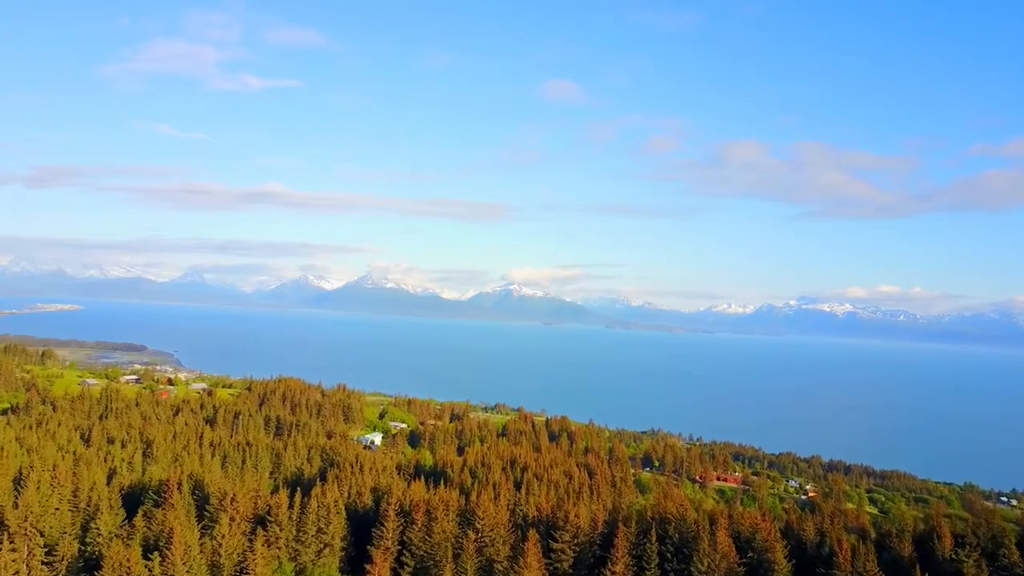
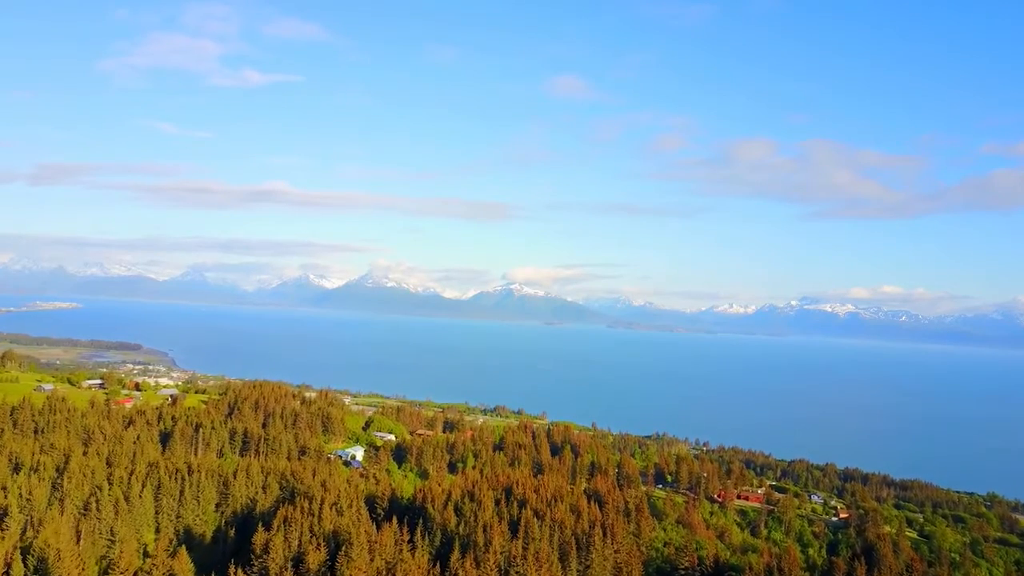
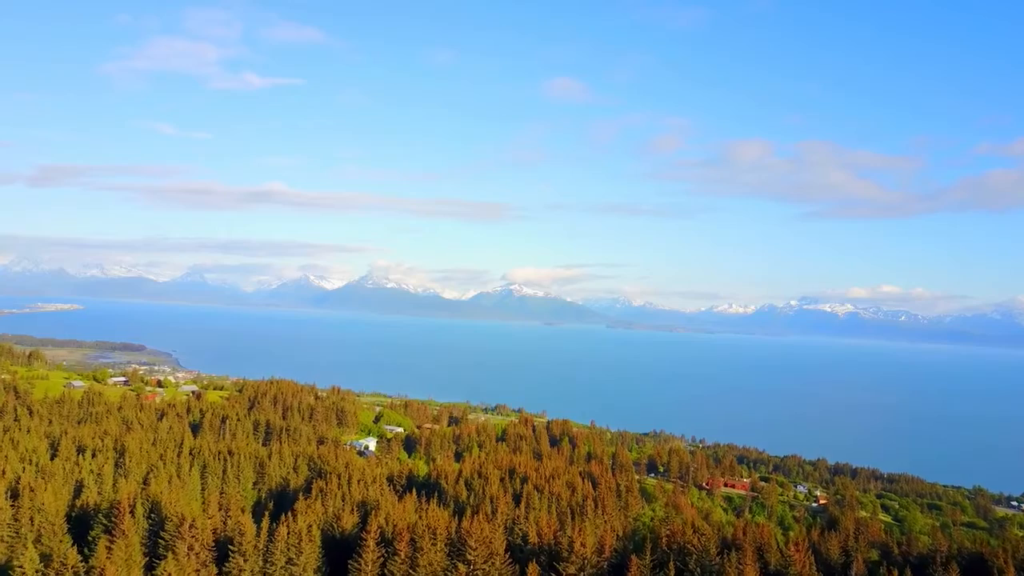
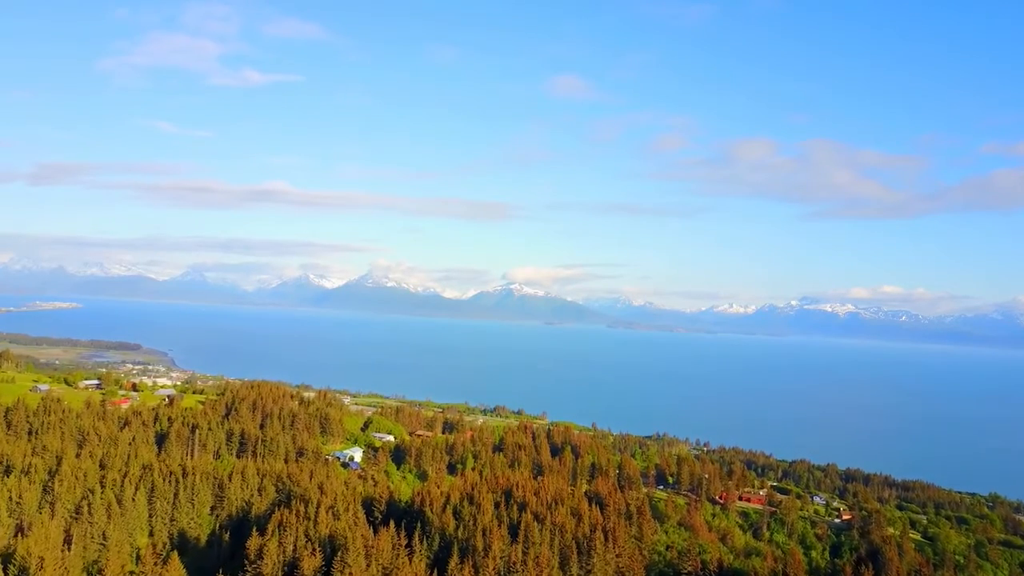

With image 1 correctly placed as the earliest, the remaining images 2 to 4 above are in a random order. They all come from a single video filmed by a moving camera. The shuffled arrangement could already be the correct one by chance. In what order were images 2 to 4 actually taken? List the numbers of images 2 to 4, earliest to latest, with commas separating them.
3, 2, 4
